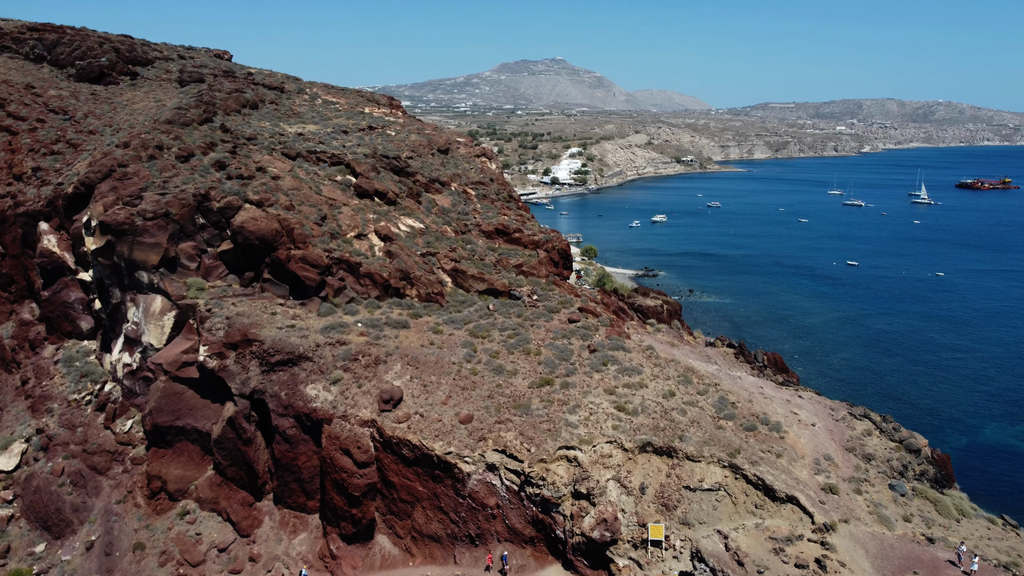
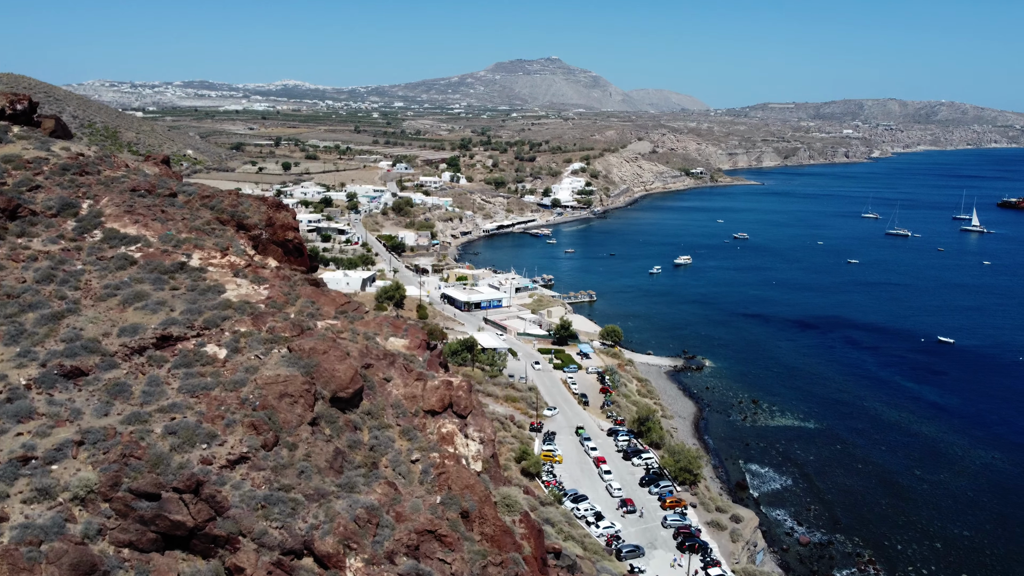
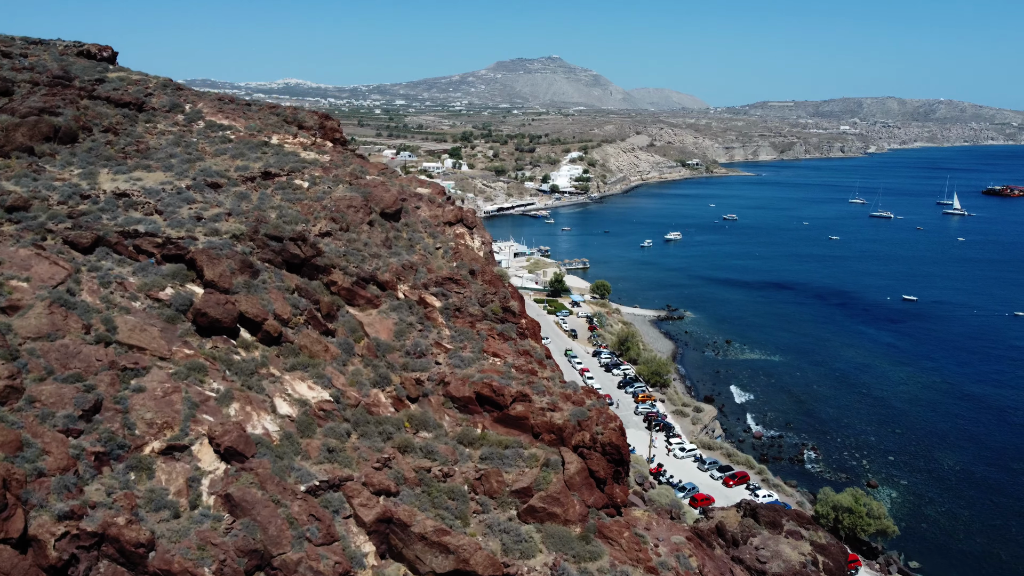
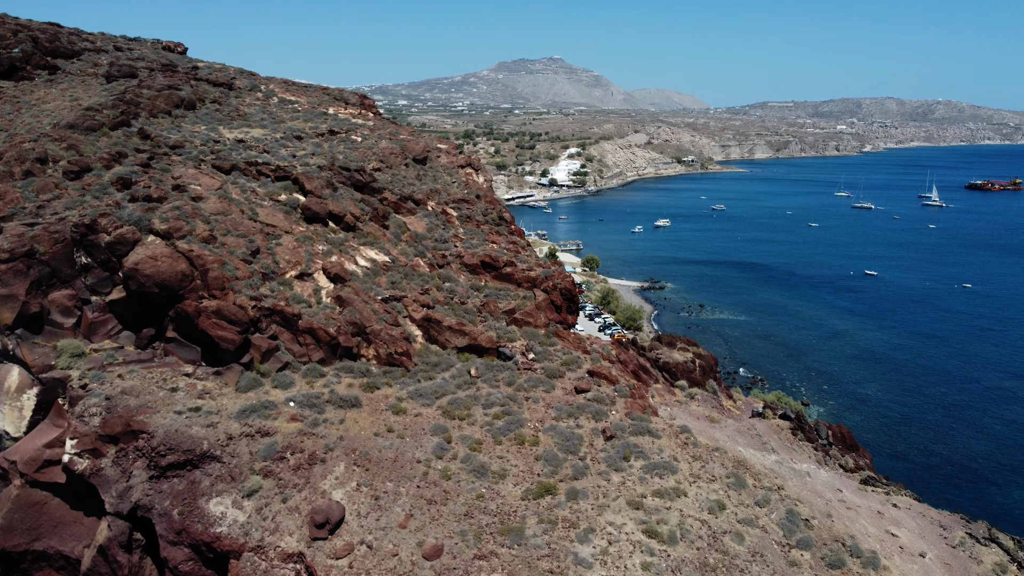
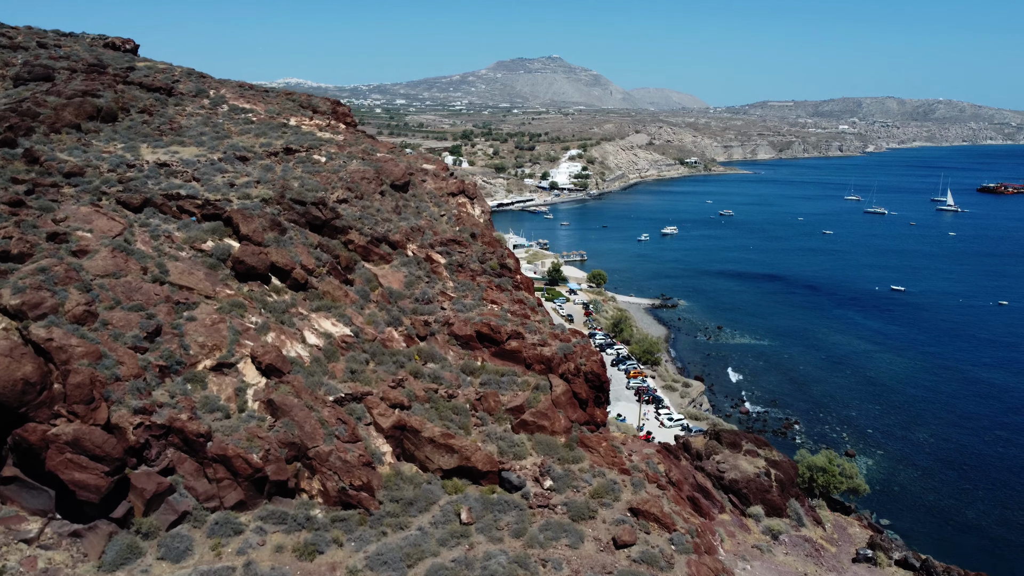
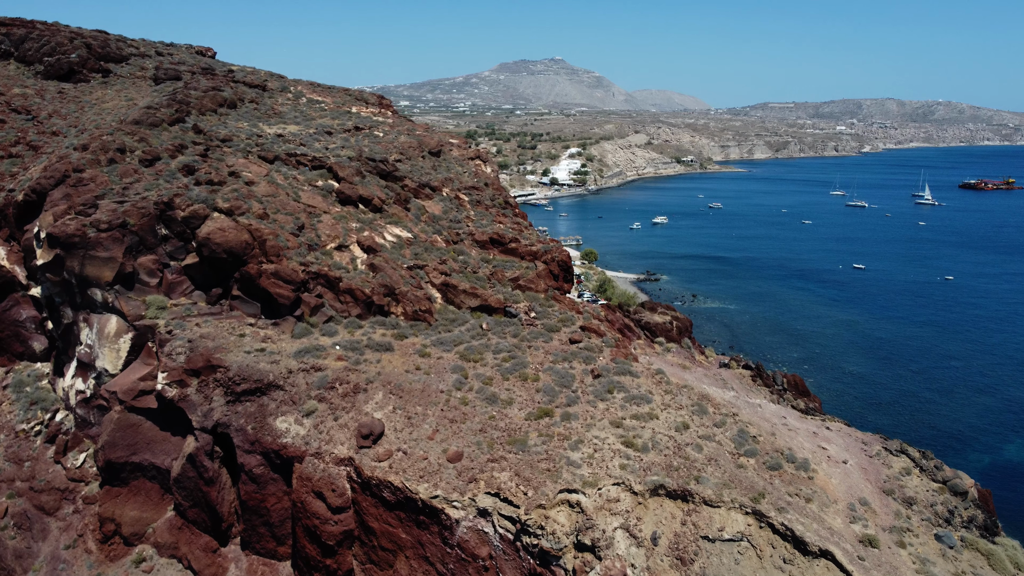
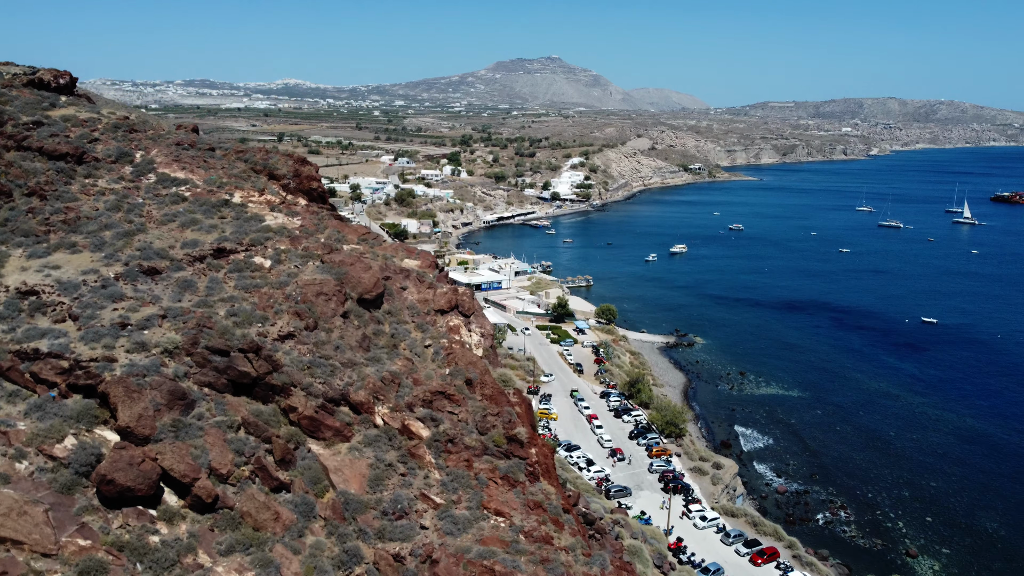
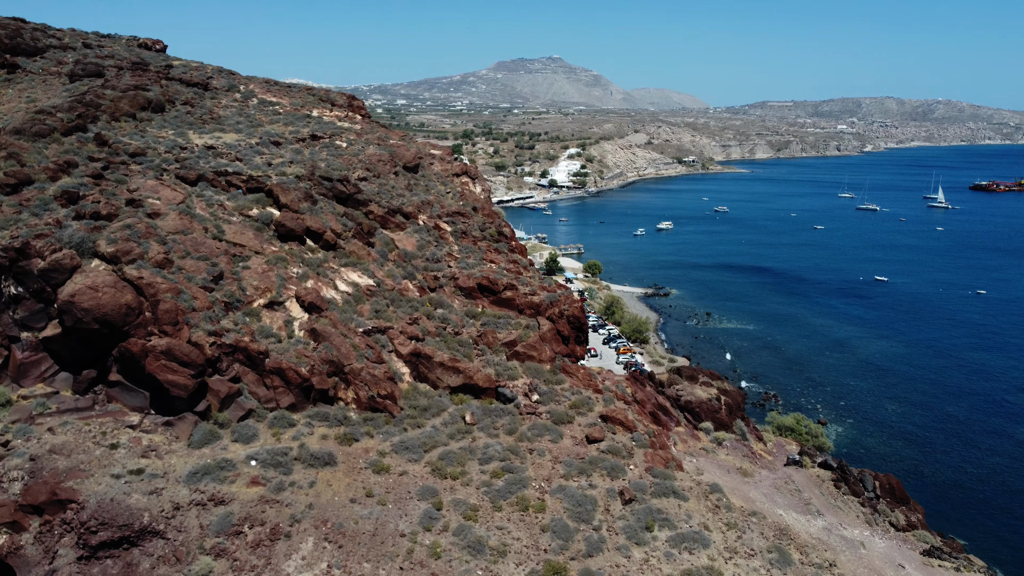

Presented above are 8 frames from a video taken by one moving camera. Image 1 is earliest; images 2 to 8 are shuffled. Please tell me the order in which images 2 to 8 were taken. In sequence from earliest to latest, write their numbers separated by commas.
6, 4, 8, 5, 3, 7, 2
